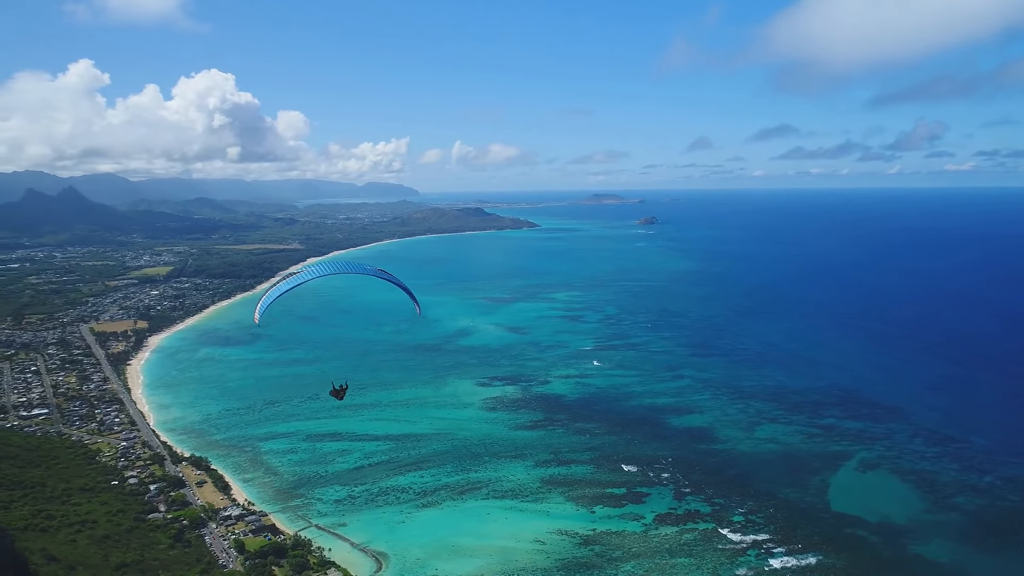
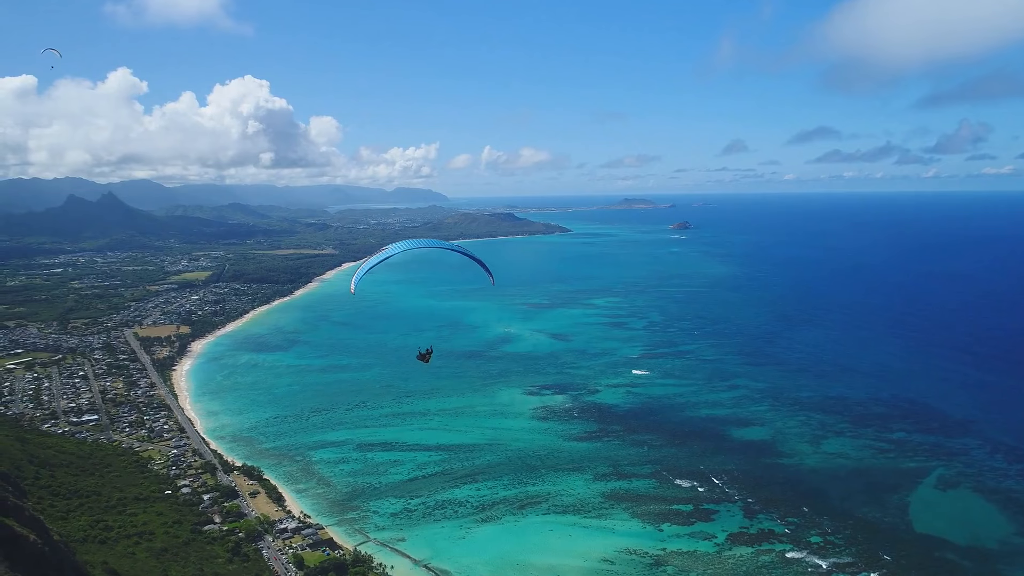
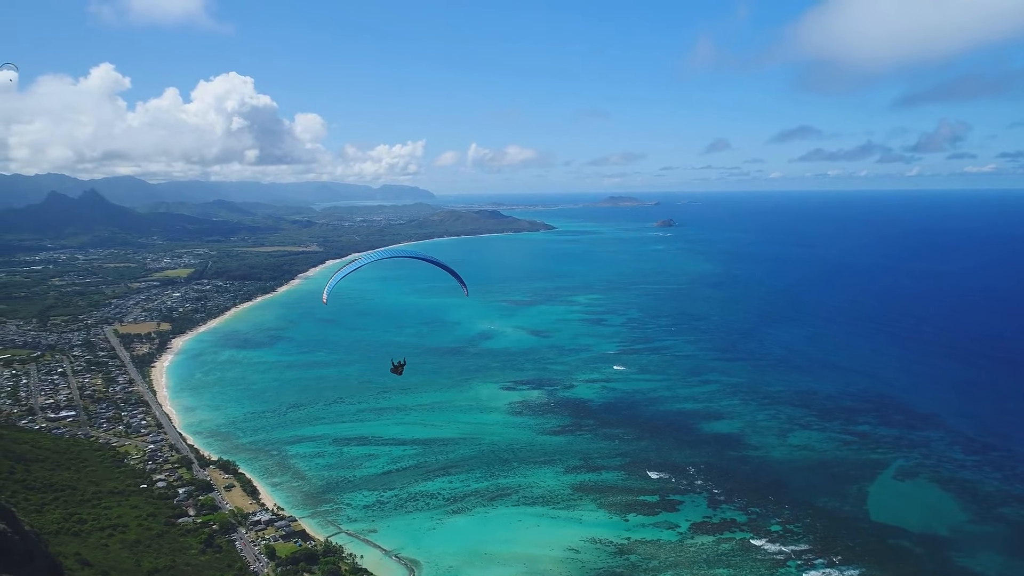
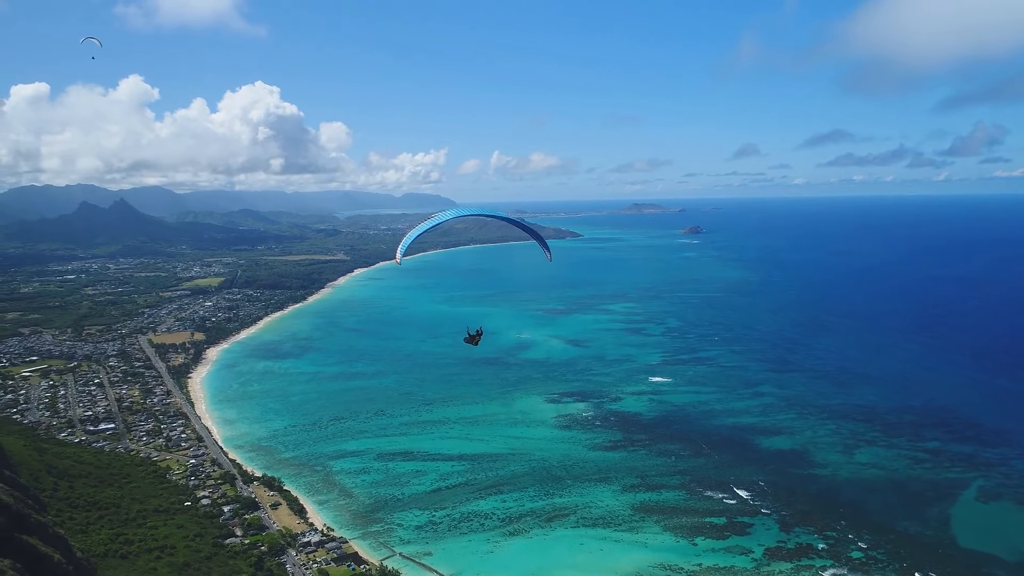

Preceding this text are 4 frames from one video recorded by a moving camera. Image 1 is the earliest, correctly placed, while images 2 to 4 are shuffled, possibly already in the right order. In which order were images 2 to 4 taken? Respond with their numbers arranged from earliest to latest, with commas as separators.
3, 2, 4
